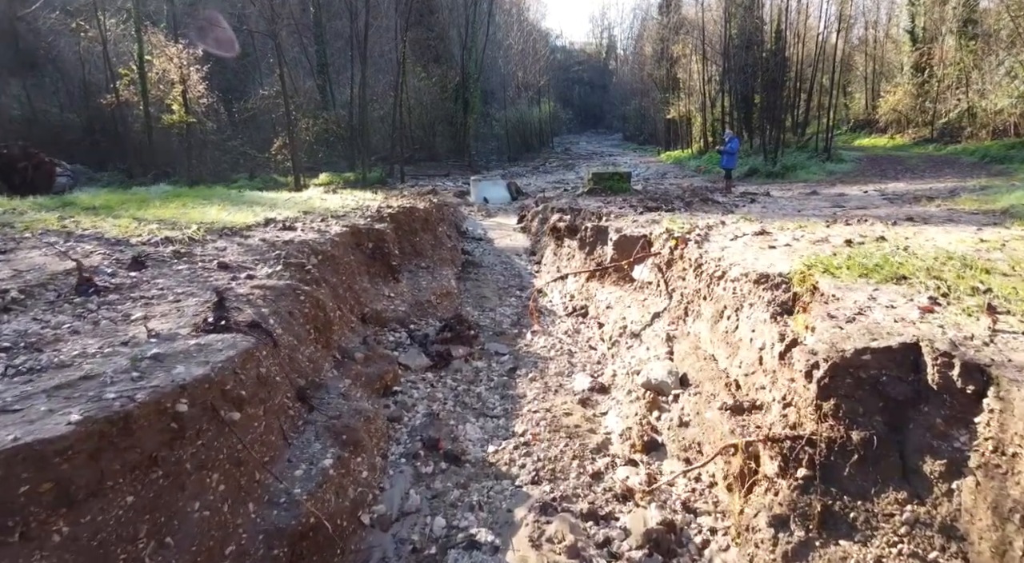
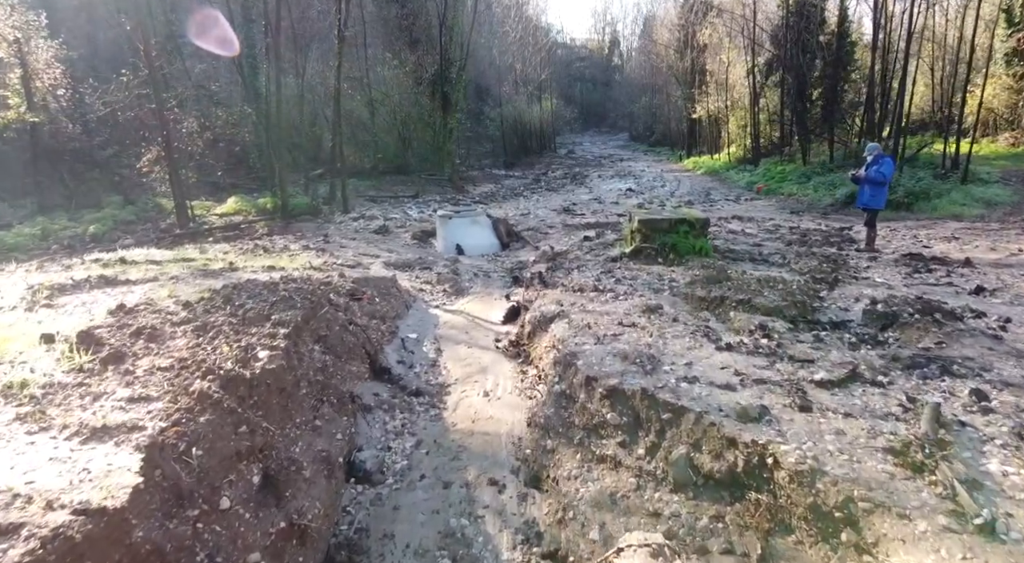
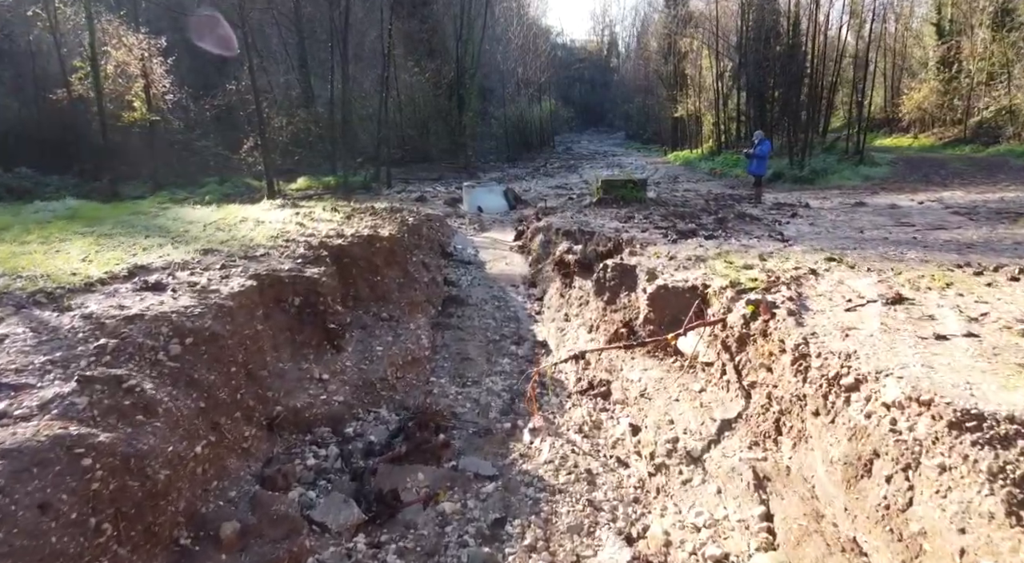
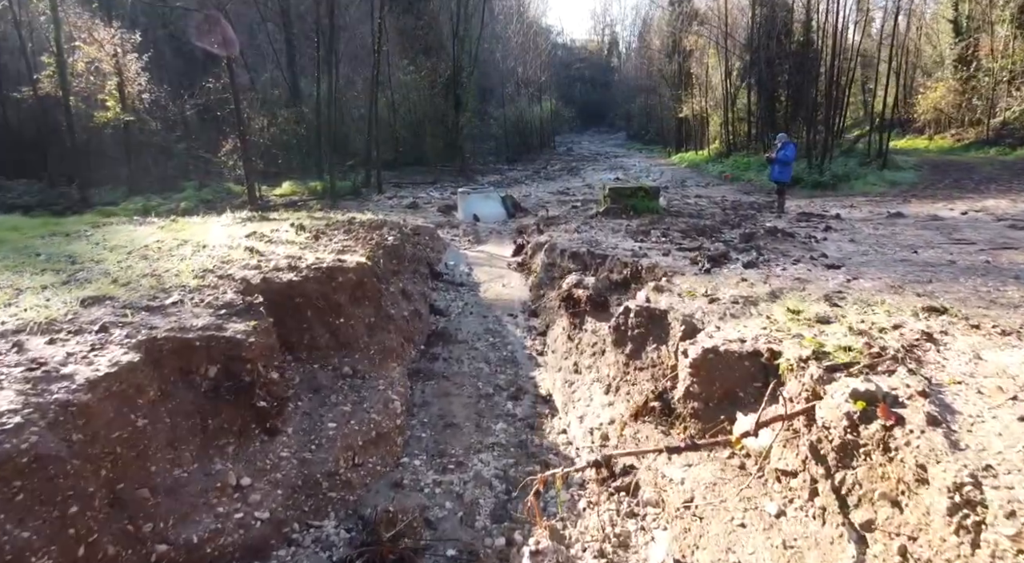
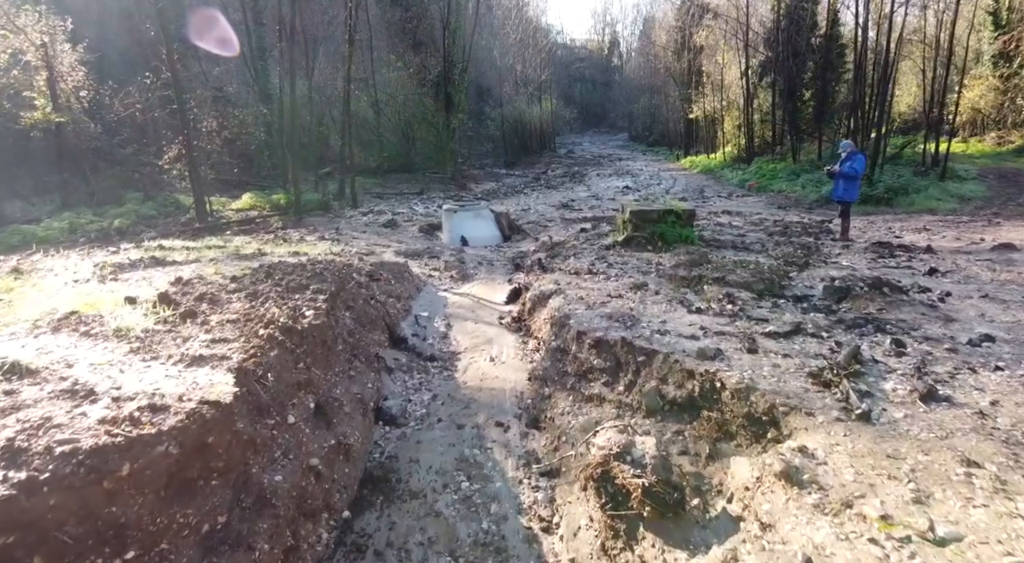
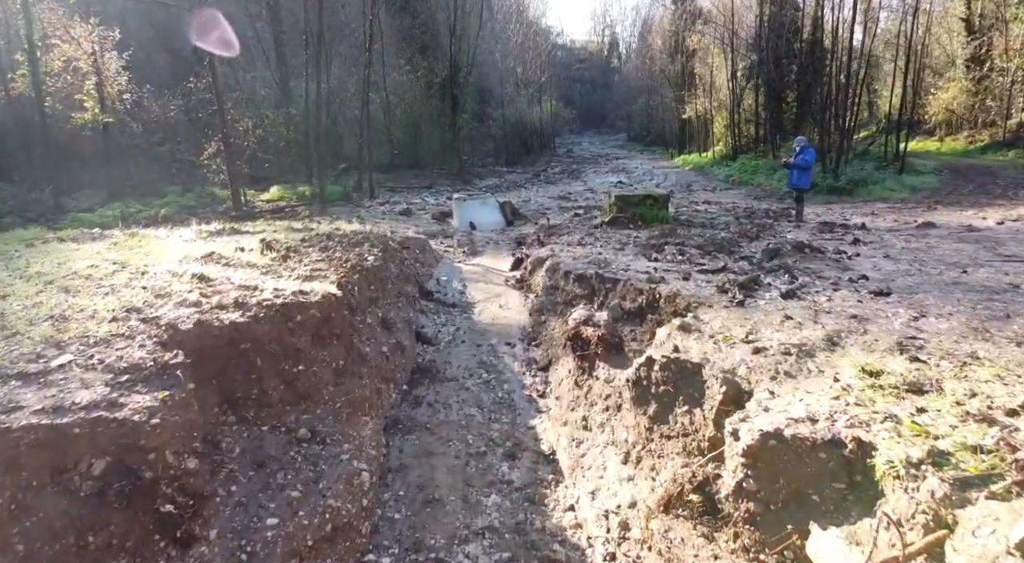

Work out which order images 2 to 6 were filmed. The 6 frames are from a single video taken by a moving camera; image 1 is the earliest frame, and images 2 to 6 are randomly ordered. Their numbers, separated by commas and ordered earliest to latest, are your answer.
3, 4, 6, 5, 2
